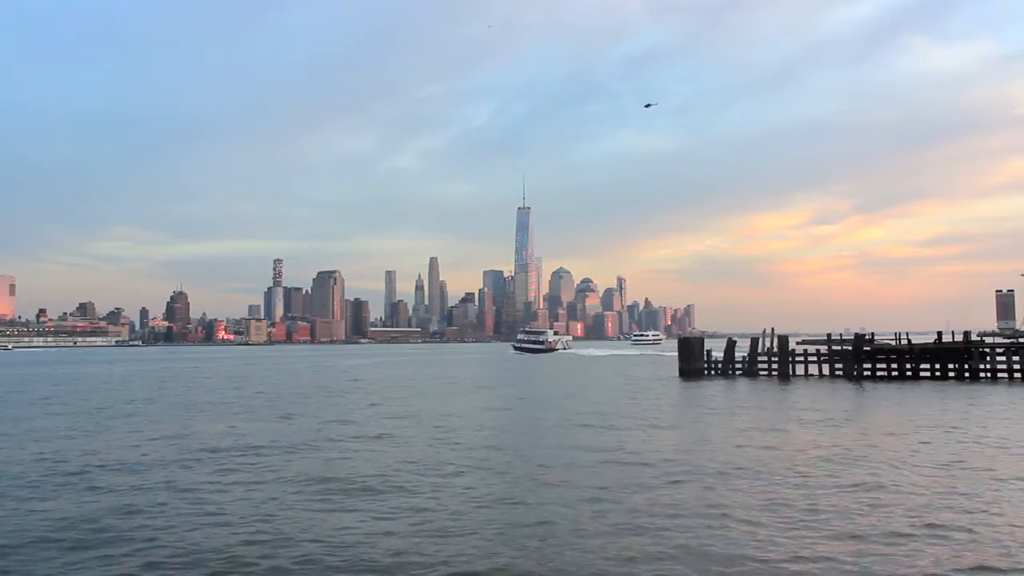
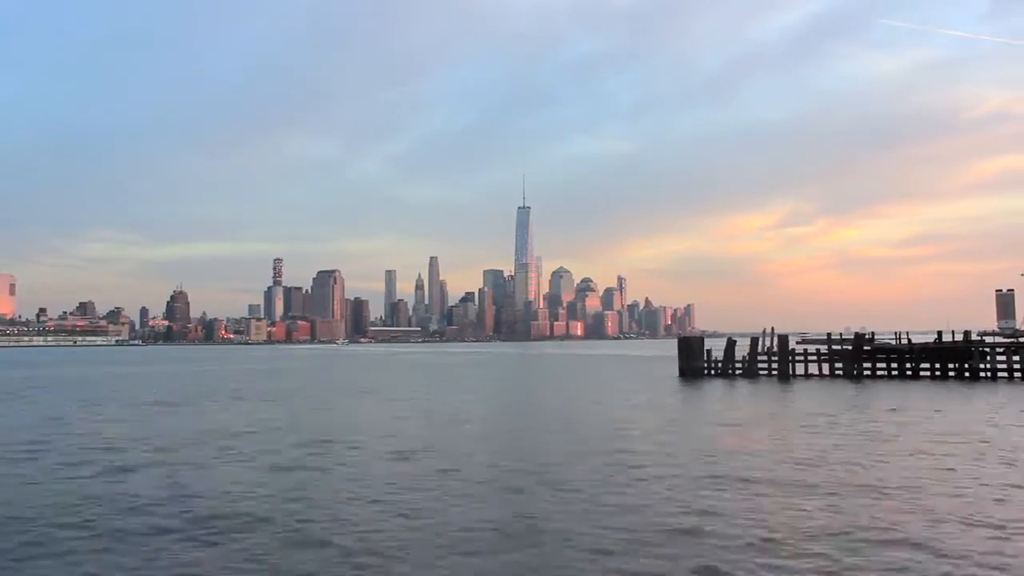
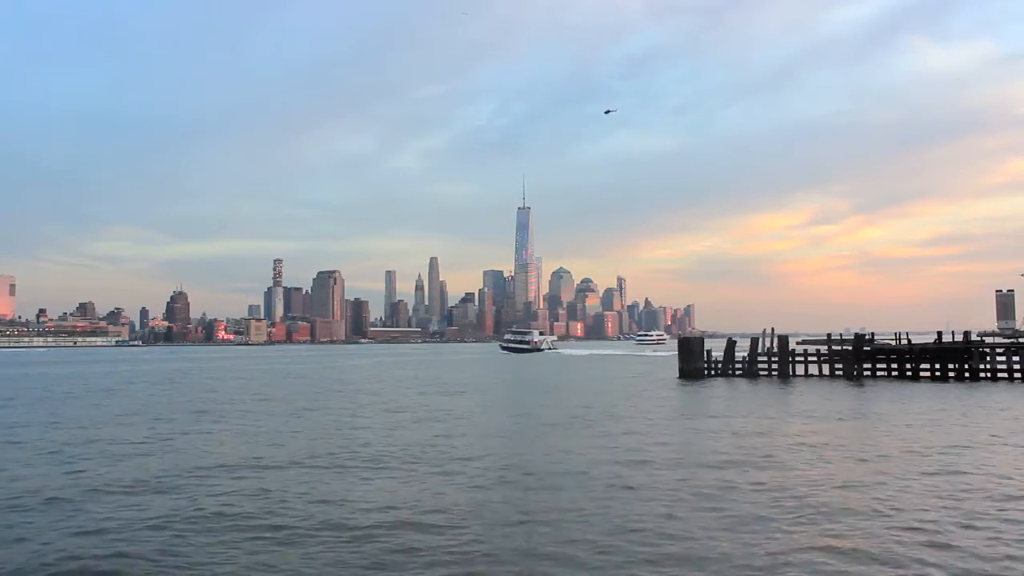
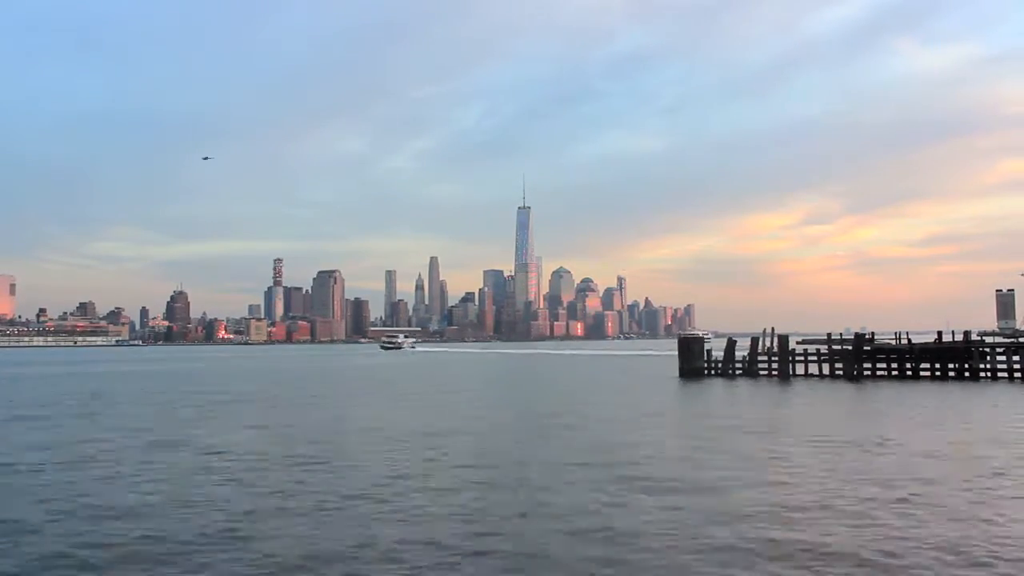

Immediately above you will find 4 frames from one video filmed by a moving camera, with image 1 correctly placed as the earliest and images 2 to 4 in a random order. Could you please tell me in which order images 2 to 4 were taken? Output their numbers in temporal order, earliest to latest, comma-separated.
3, 4, 2
